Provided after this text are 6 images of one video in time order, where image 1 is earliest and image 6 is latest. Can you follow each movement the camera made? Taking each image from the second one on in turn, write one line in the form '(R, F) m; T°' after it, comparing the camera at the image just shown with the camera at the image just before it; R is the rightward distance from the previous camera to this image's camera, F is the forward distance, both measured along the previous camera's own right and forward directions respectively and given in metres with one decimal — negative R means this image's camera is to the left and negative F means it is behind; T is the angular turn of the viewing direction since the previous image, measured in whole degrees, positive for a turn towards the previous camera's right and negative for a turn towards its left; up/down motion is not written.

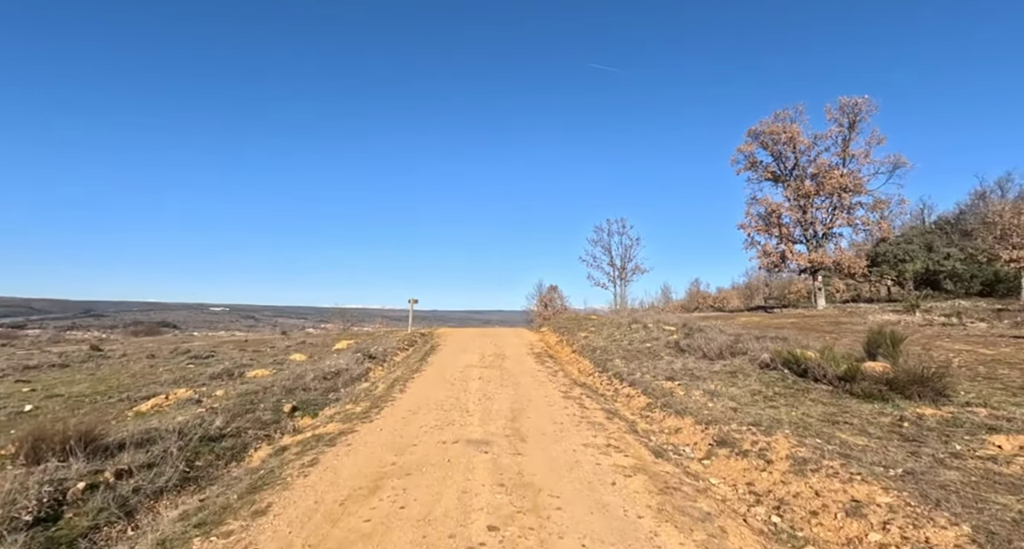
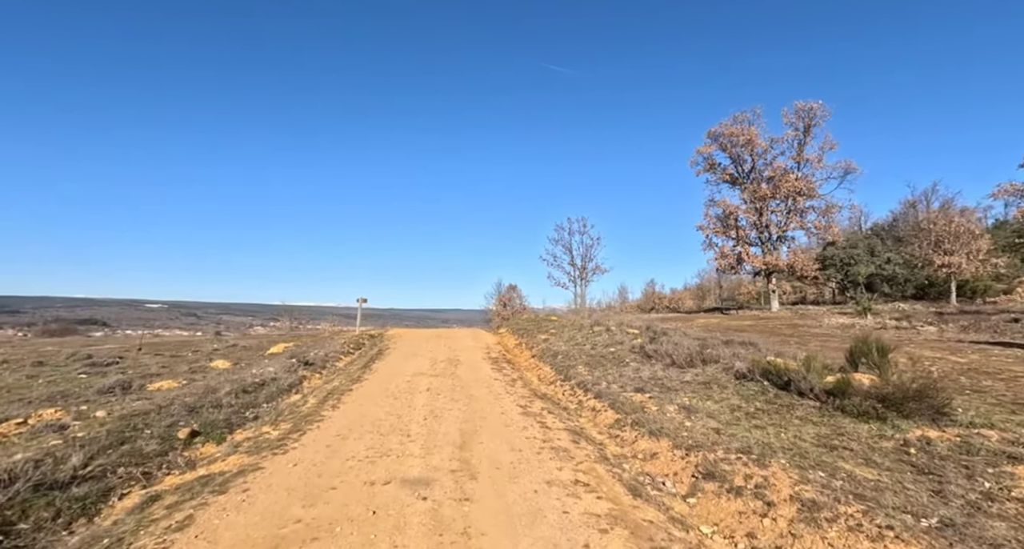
(+0.1, +1.1) m; +5°
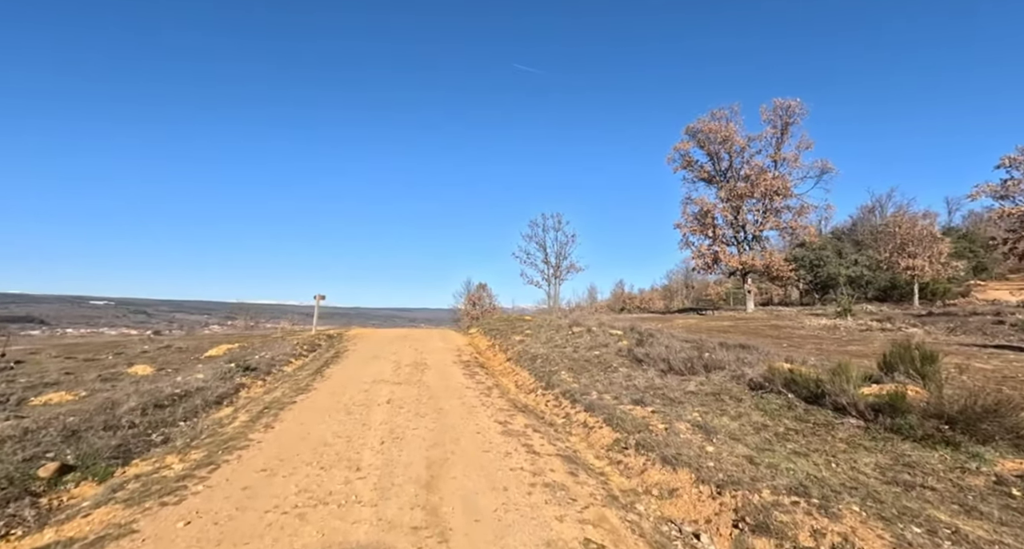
(-0.1, +1.4) m; +3°
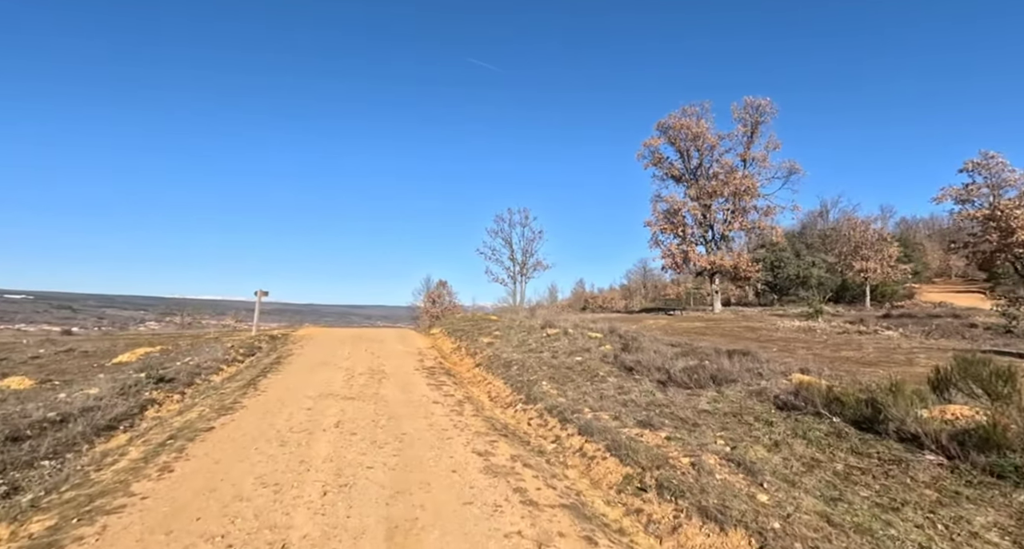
(-0.3, +1.5) m; +5°
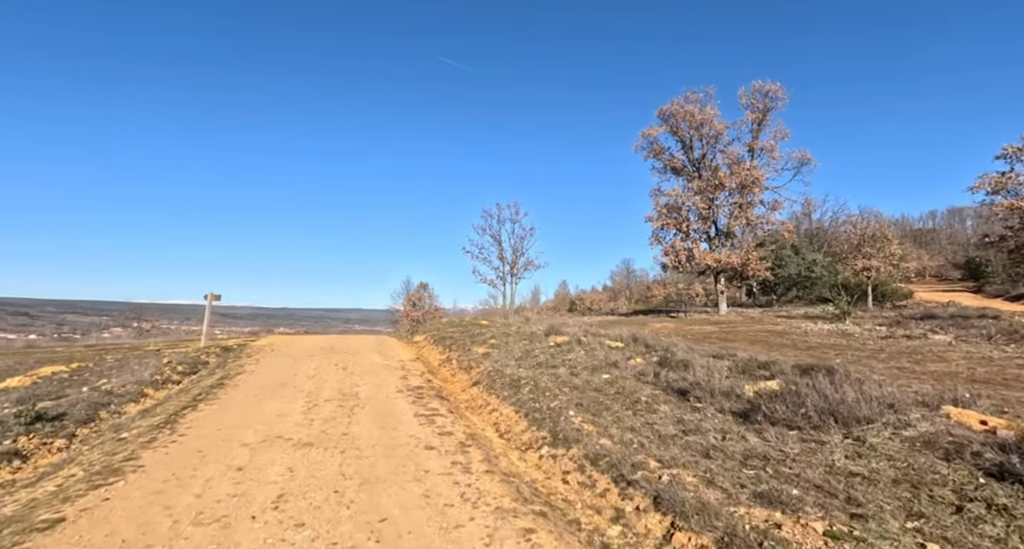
(-0.5, +2.5) m; +2°
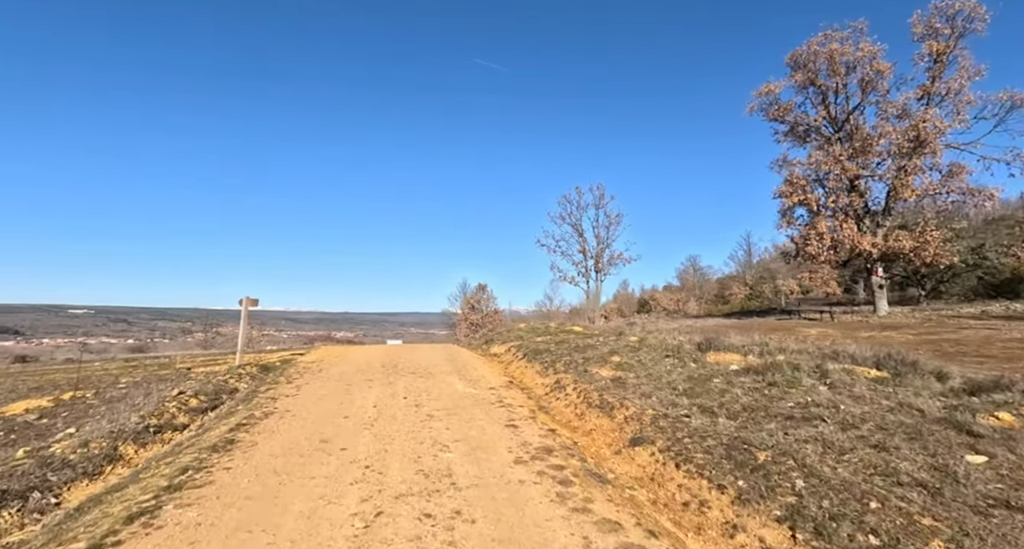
(-1.7, +4.6) m; -6°
